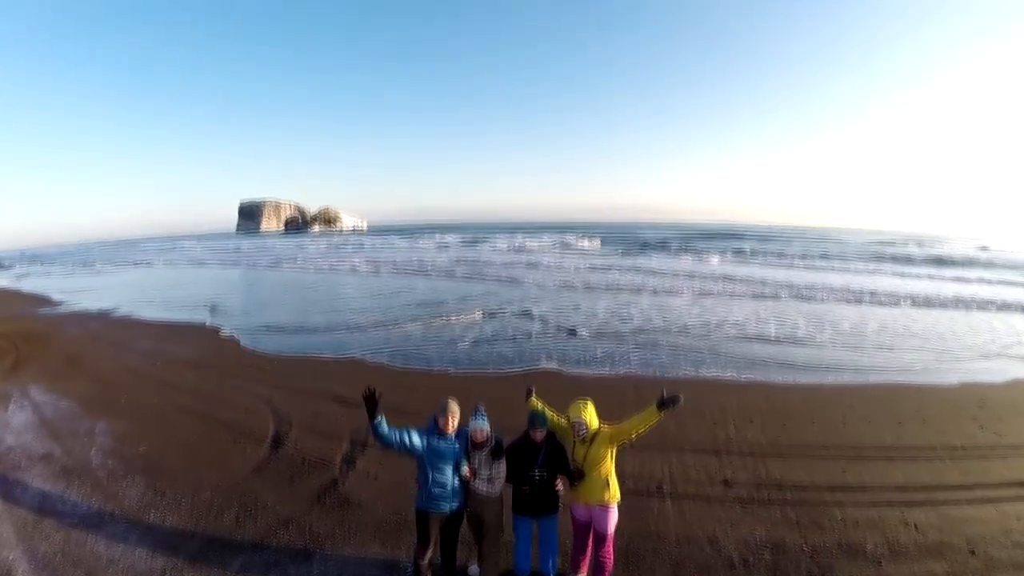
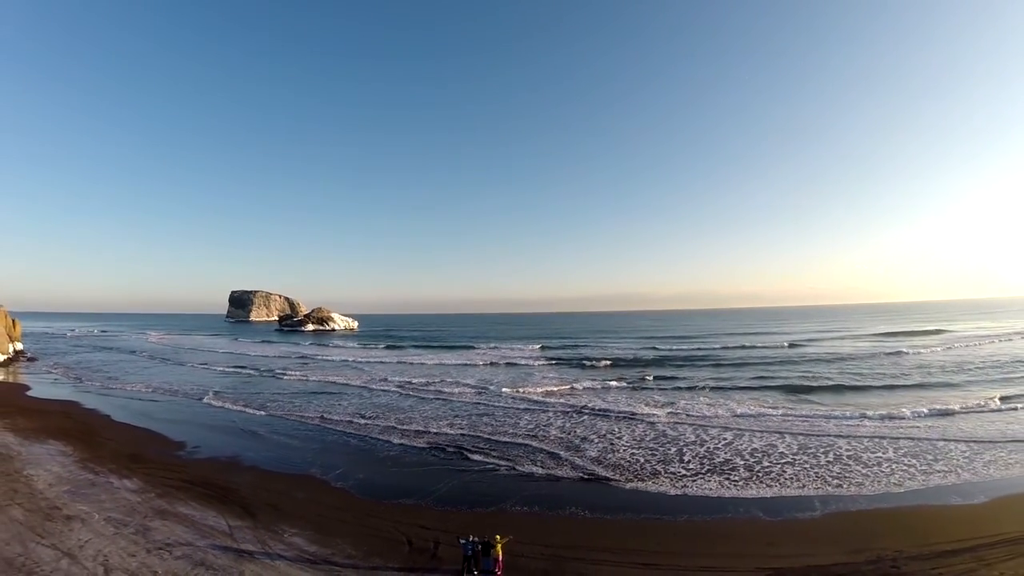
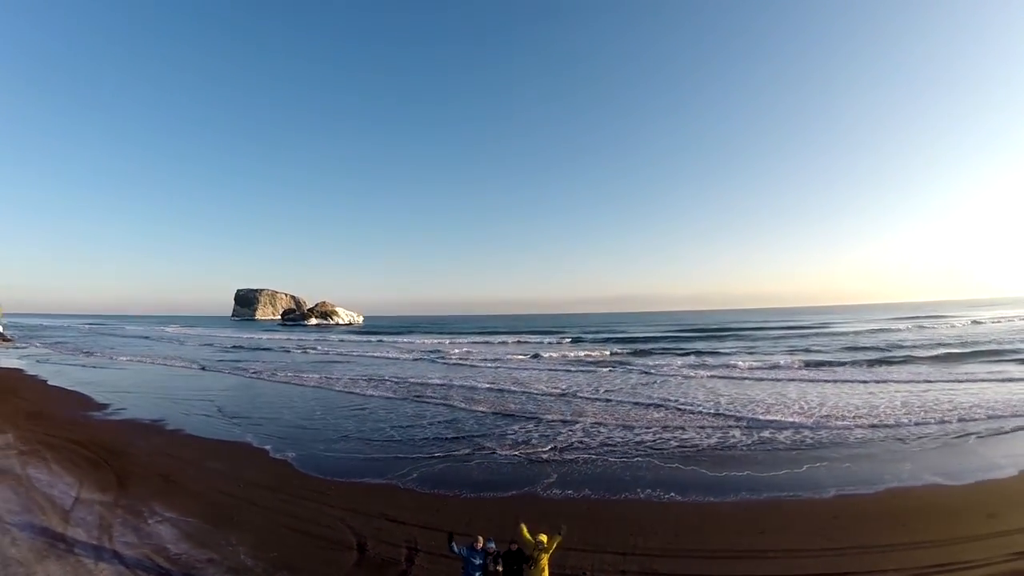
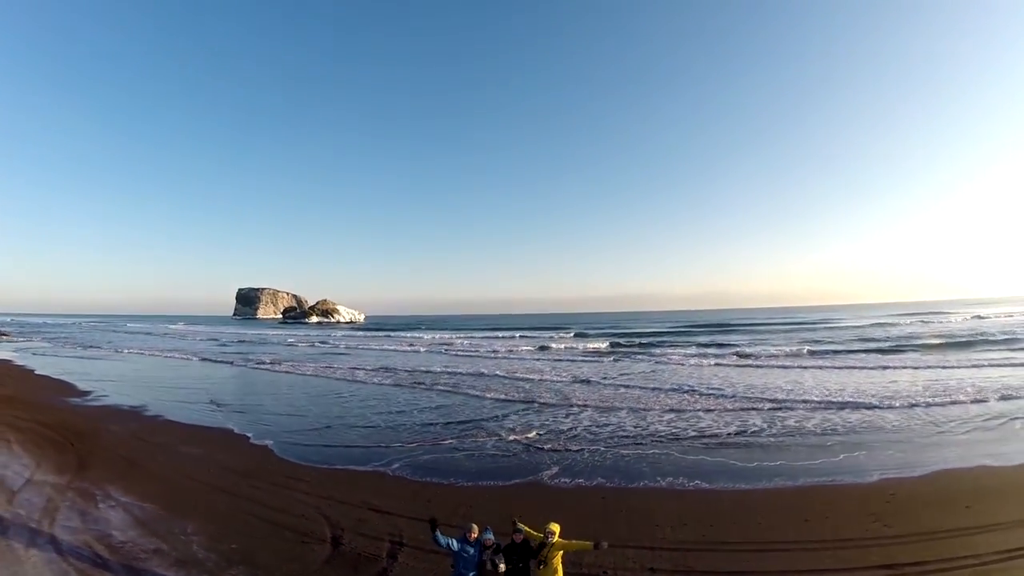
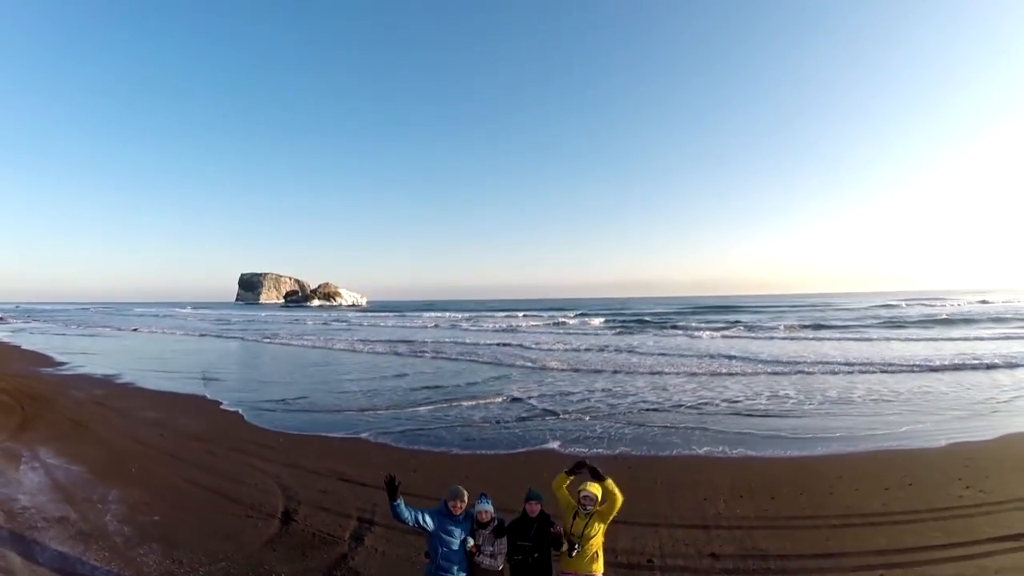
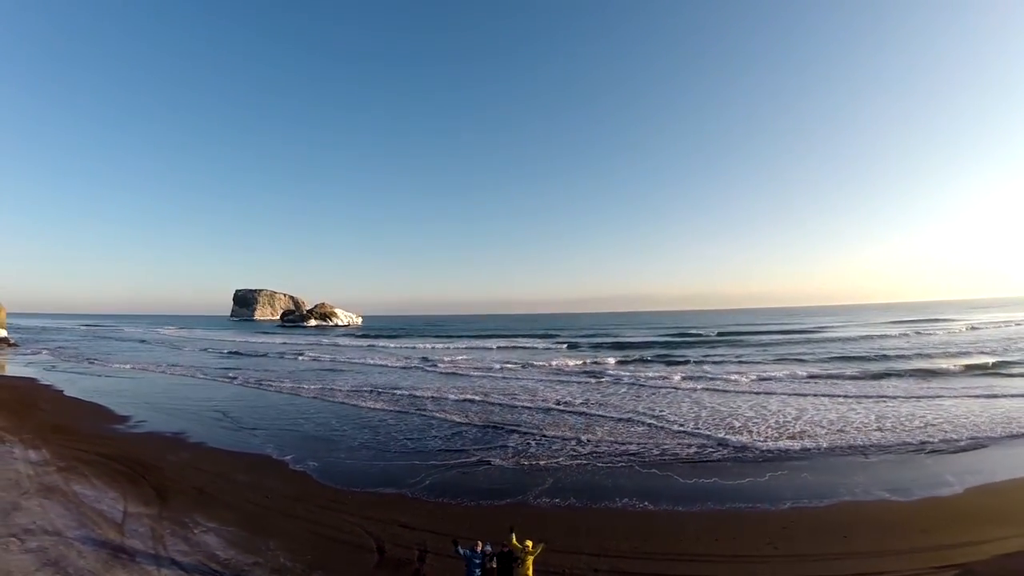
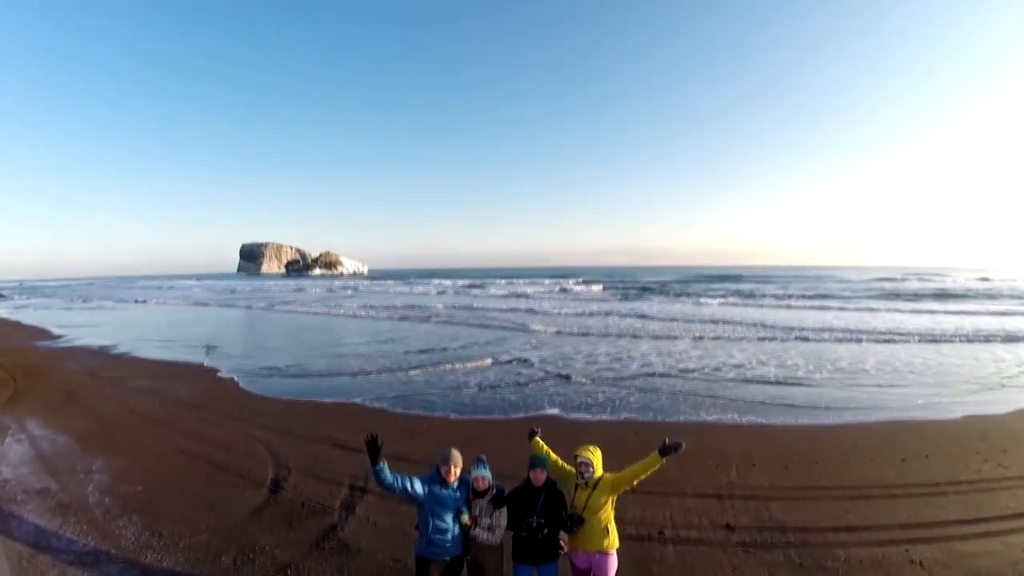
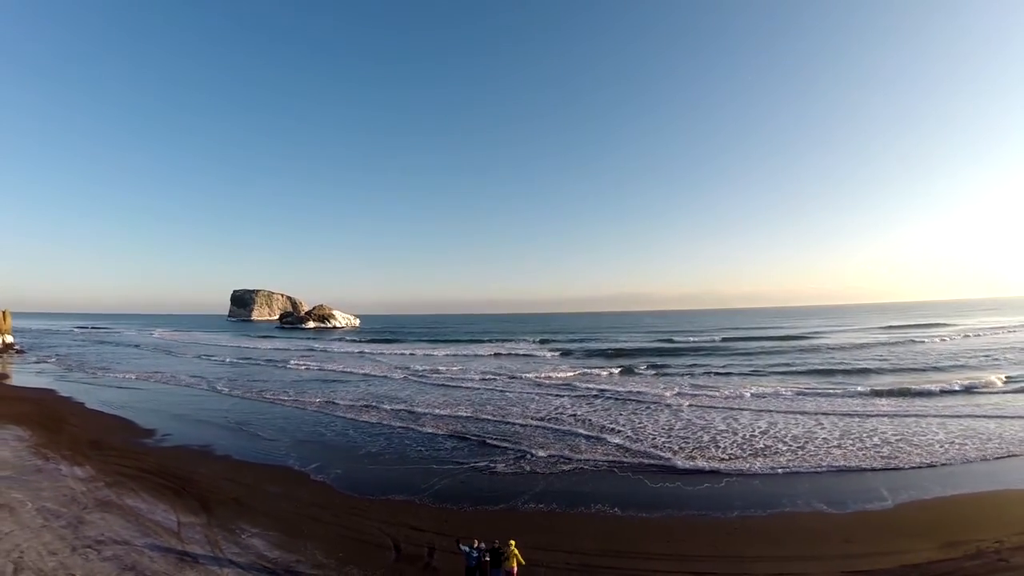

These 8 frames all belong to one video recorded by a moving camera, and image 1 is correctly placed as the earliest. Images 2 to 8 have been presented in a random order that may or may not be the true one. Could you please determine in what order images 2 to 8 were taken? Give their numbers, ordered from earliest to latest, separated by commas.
7, 5, 4, 3, 6, 8, 2
